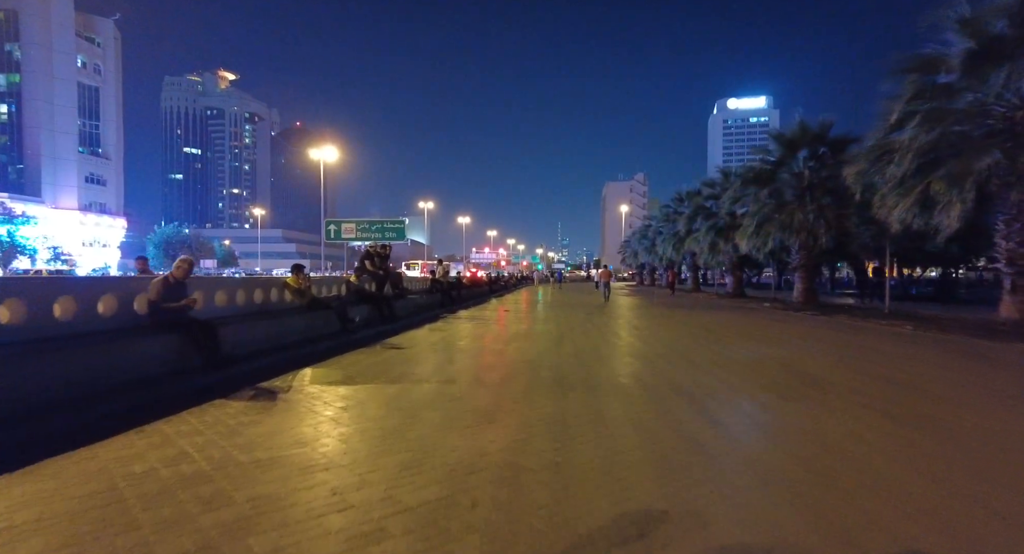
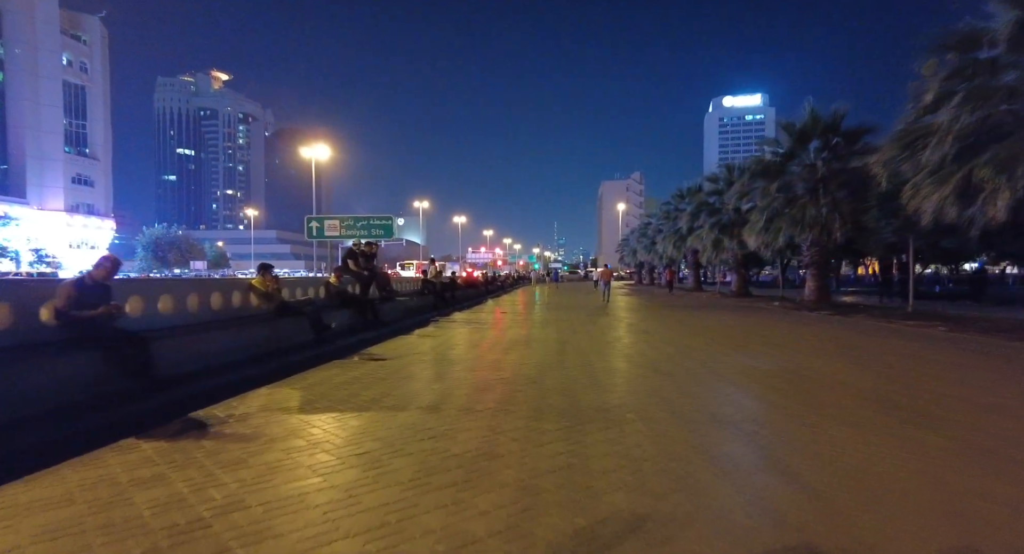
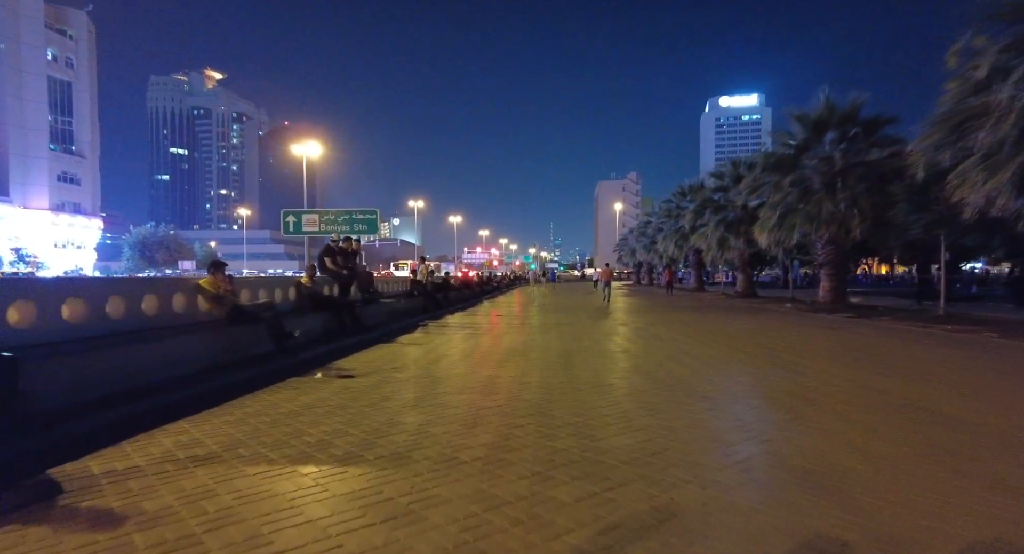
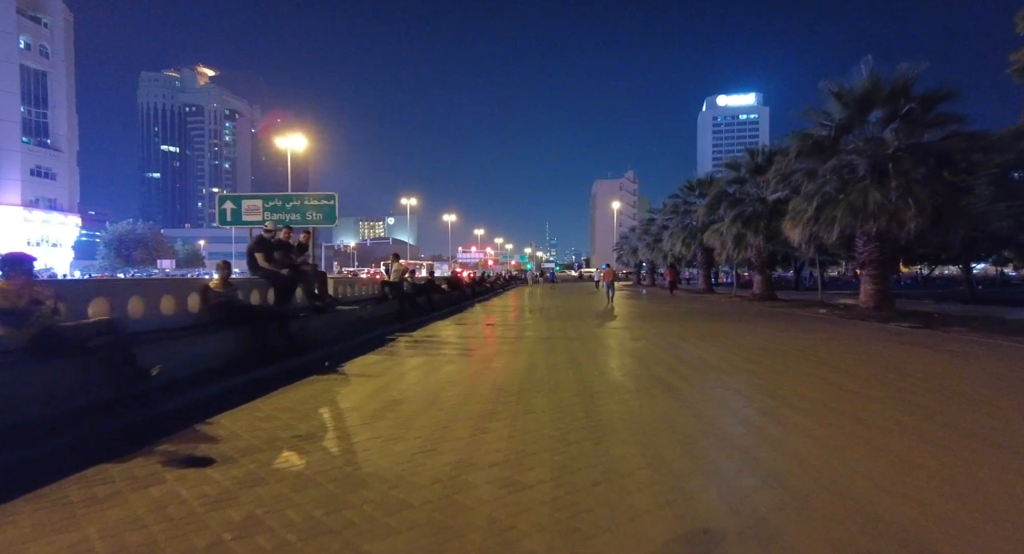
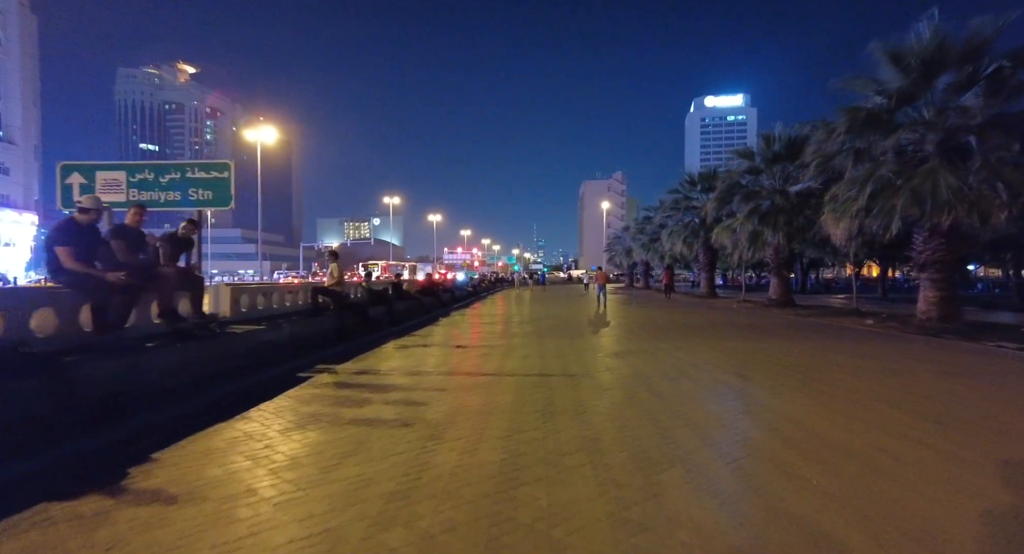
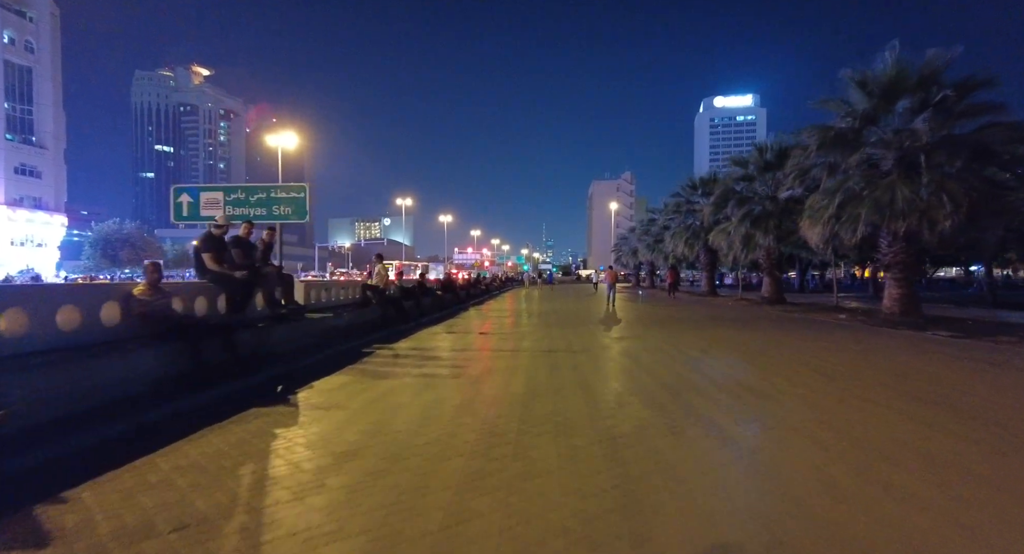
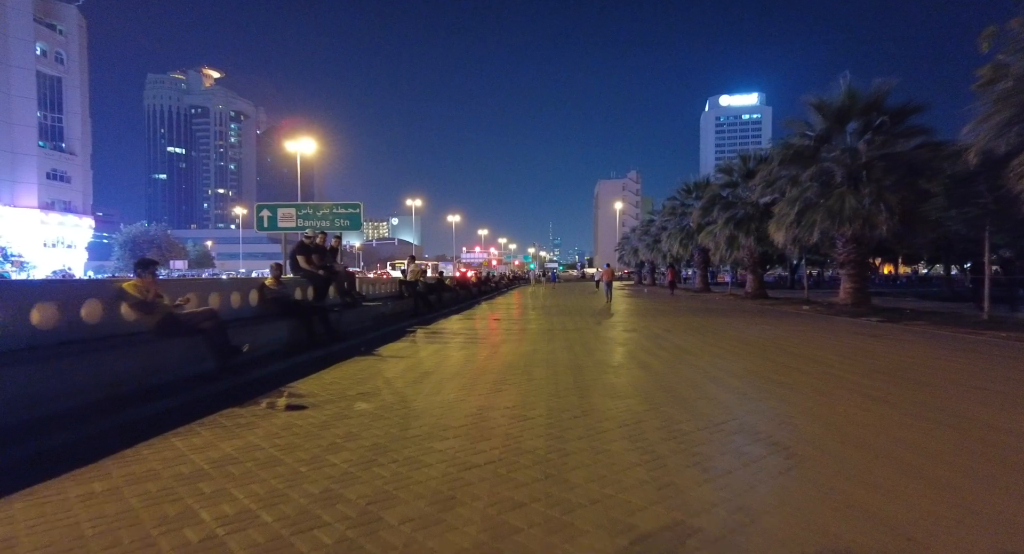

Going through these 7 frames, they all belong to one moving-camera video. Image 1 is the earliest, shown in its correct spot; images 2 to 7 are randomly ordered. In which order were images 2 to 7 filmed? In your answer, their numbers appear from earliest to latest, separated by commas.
2, 3, 7, 4, 6, 5
